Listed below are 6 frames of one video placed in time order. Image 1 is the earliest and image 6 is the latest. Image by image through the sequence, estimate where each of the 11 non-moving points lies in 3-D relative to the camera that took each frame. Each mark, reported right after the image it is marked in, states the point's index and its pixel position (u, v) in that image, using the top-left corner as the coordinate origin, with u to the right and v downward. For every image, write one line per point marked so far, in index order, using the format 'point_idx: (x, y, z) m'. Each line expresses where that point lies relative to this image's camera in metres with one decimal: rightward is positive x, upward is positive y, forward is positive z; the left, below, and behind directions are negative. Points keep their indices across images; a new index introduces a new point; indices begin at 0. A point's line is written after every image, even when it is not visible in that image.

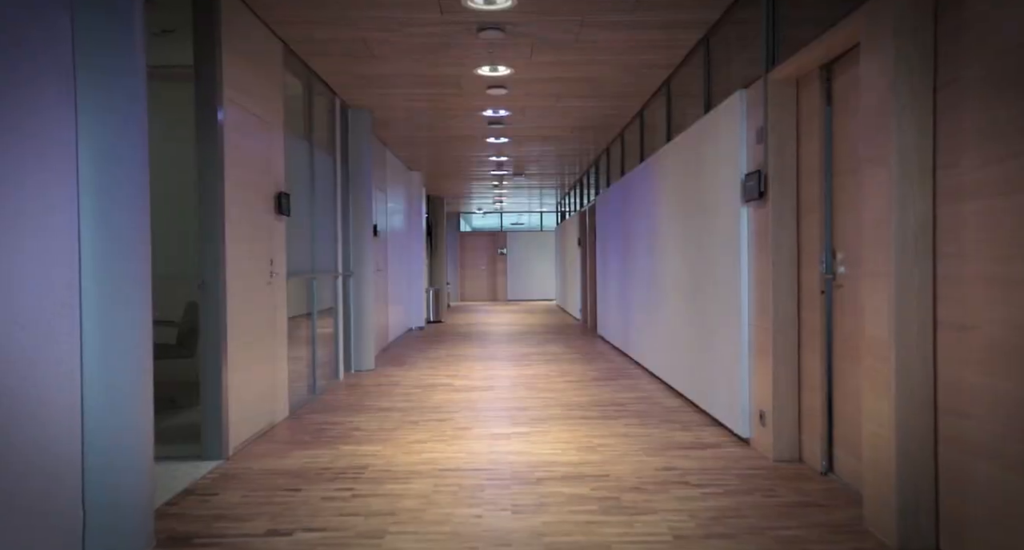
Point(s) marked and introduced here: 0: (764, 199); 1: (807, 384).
0: (+1.5, +0.4, +4.1) m
1: (+1.6, -0.6, +4.0) m
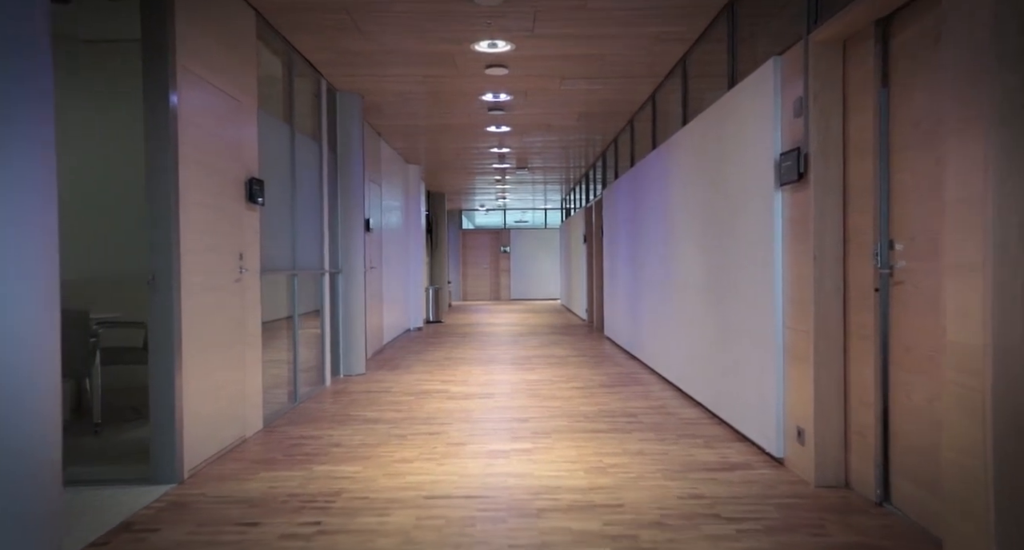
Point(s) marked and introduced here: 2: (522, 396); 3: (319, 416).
0: (+1.5, +0.5, +3.6) m
1: (+1.6, -0.6, +3.4) m
2: (+0.1, -1.0, +6.0) m
3: (-1.4, -1.0, +5.3) m
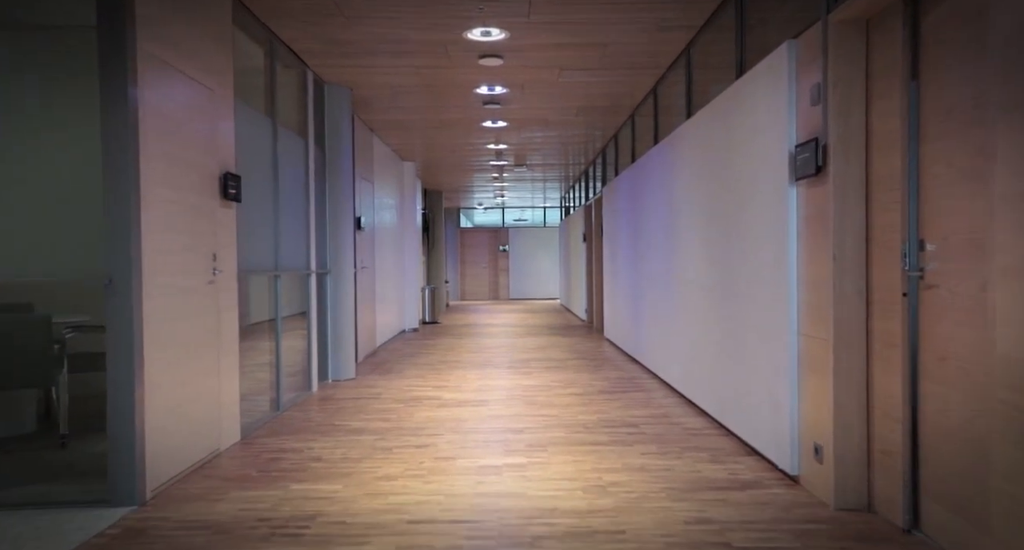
0: (+1.4, +0.5, +3.3) m
1: (+1.6, -0.6, +3.1) m
2: (0.0, -1.0, +5.7) m
3: (-1.5, -1.1, +5.0) m
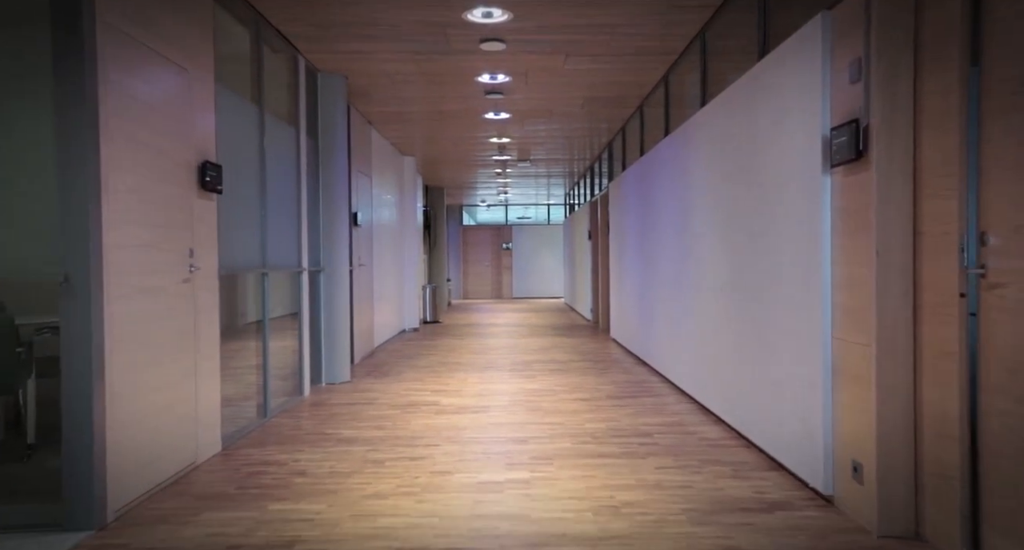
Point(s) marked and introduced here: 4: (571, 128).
0: (+1.4, +0.5, +2.9) m
1: (+1.6, -0.6, +2.7) m
2: (+0.1, -1.0, +5.3) m
3: (-1.5, -1.0, +4.7) m
4: (+0.8, +1.9, +9.2) m
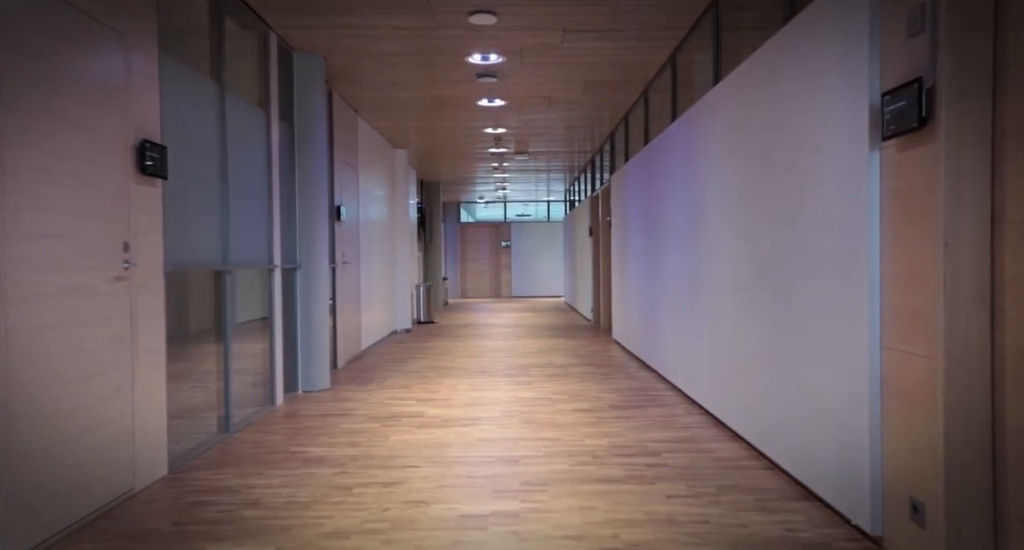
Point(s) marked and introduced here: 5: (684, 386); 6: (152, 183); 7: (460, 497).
0: (+1.4, +0.5, +2.4) m
1: (+1.5, -0.6, +2.2) m
2: (0.0, -1.0, +4.8) m
3: (-1.5, -1.0, +4.2) m
4: (+0.7, +1.9, +8.6) m
5: (+1.3, -0.9, +5.6) m
6: (-1.8, +0.5, +3.6) m
7: (-0.2, -1.0, +3.3) m
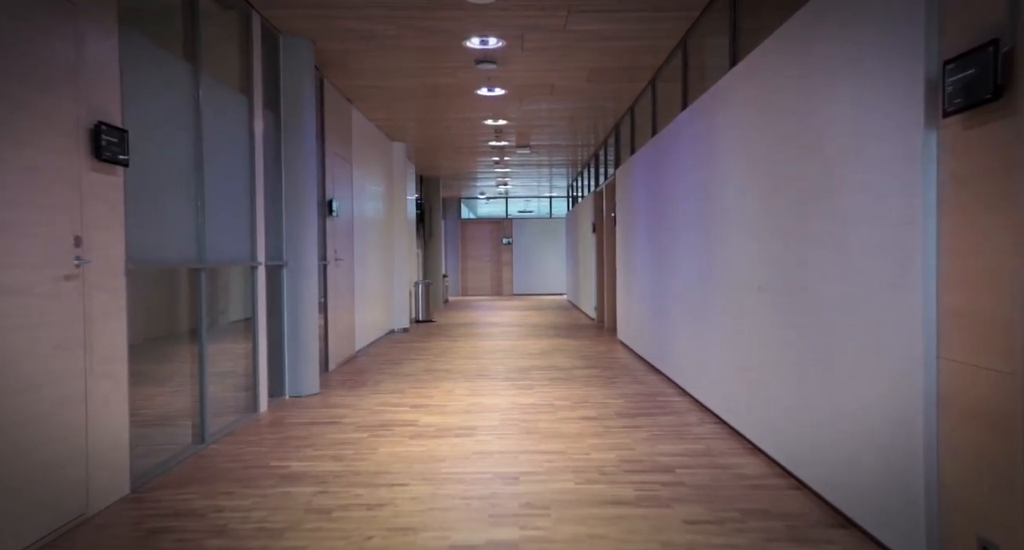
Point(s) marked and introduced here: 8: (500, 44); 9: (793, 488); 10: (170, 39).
0: (+1.4, +0.5, +2.0) m
1: (+1.5, -0.6, +1.8) m
2: (0.0, -1.0, +4.4) m
3: (-1.5, -1.0, +3.8) m
4: (+0.7, +1.9, +8.2) m
5: (+1.3, -0.9, +5.2) m
6: (-1.8, +0.5, +3.2) m
7: (-0.2, -1.0, +2.9) m
8: (-0.1, +1.9, +5.9) m
9: (+1.3, -1.0, +3.3) m
10: (-1.9, +1.3, +3.9) m
